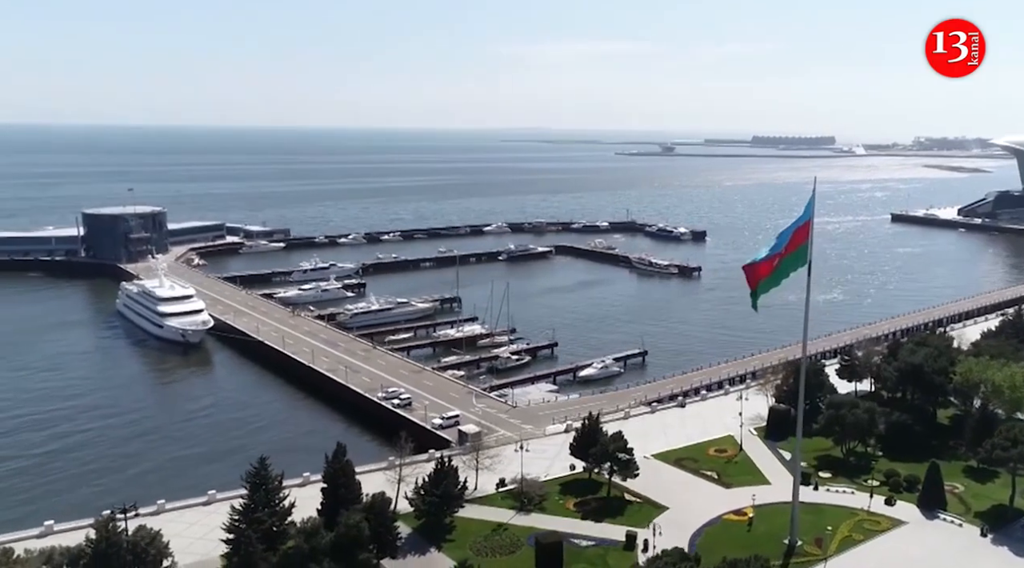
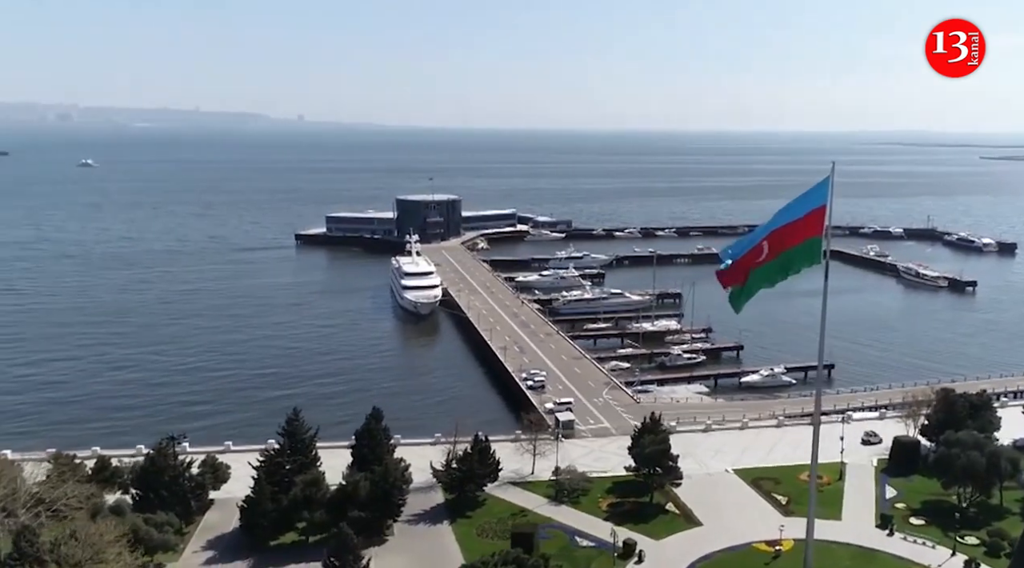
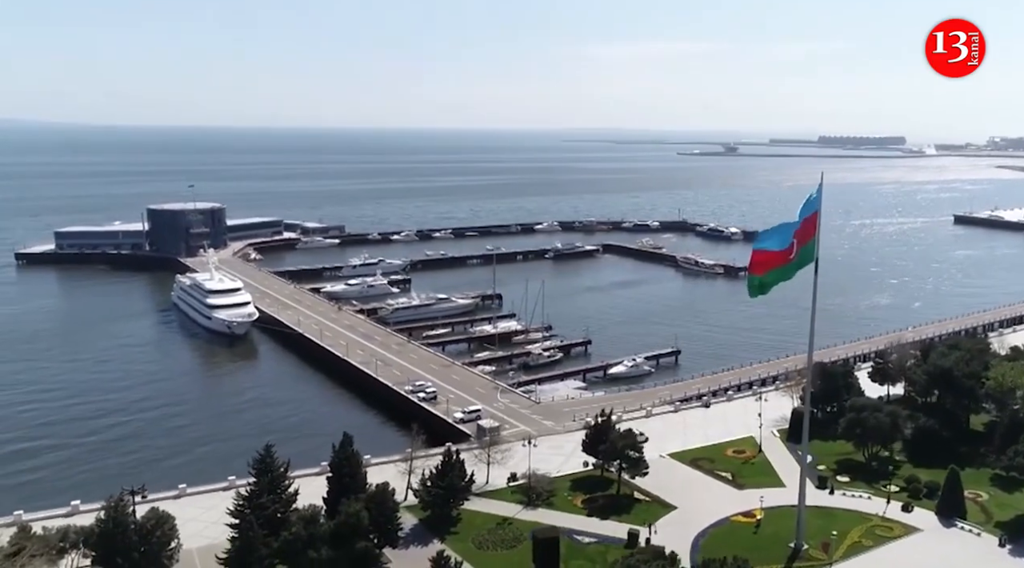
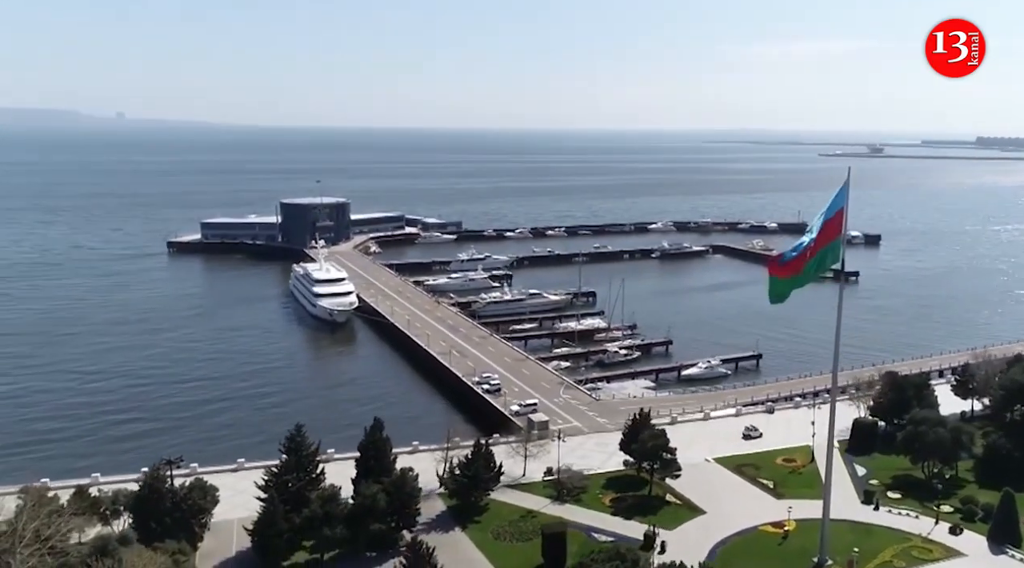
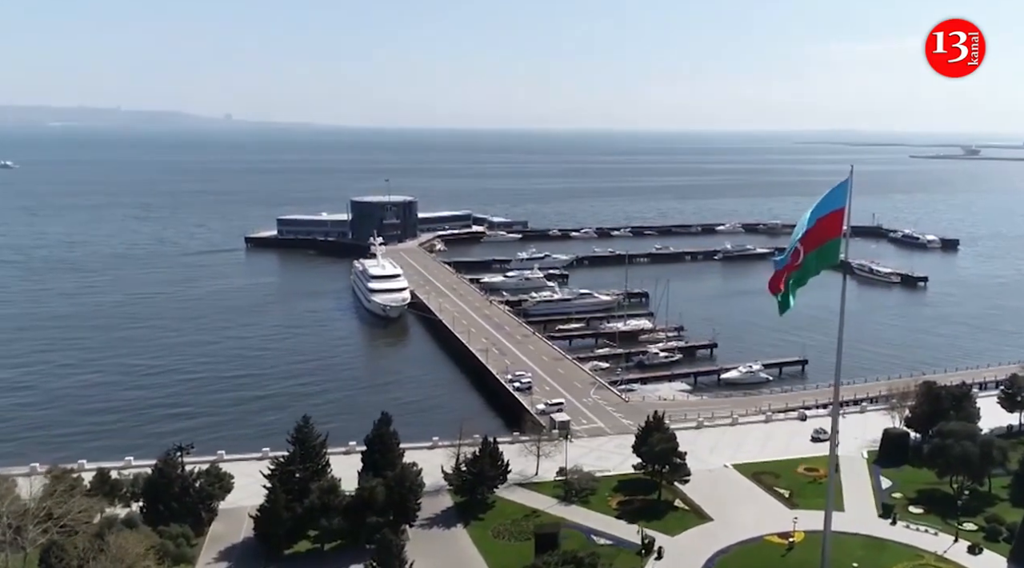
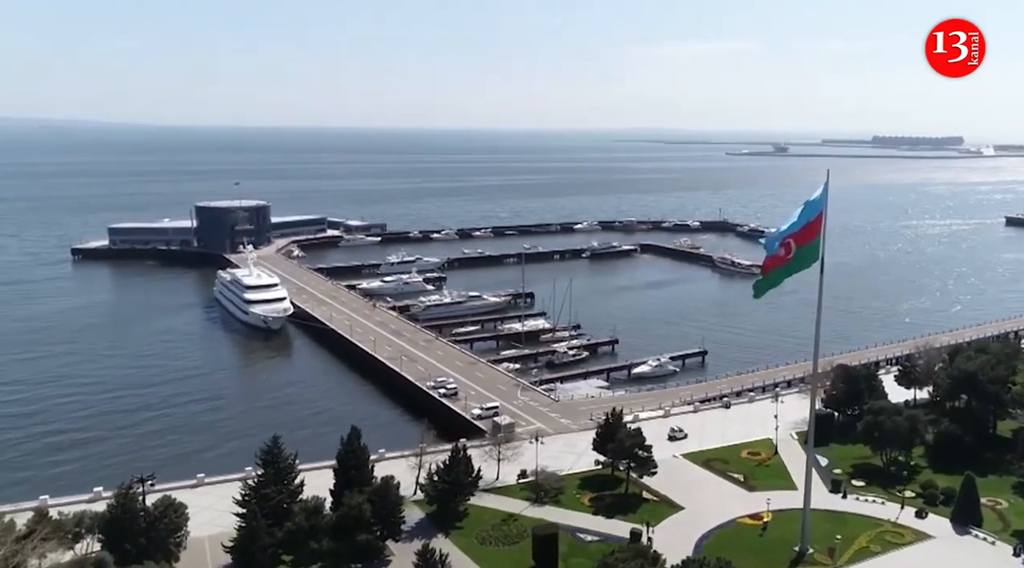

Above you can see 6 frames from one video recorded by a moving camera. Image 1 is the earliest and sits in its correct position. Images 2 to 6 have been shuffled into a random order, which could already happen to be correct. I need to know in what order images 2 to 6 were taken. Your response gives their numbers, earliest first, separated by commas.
3, 6, 4, 5, 2
